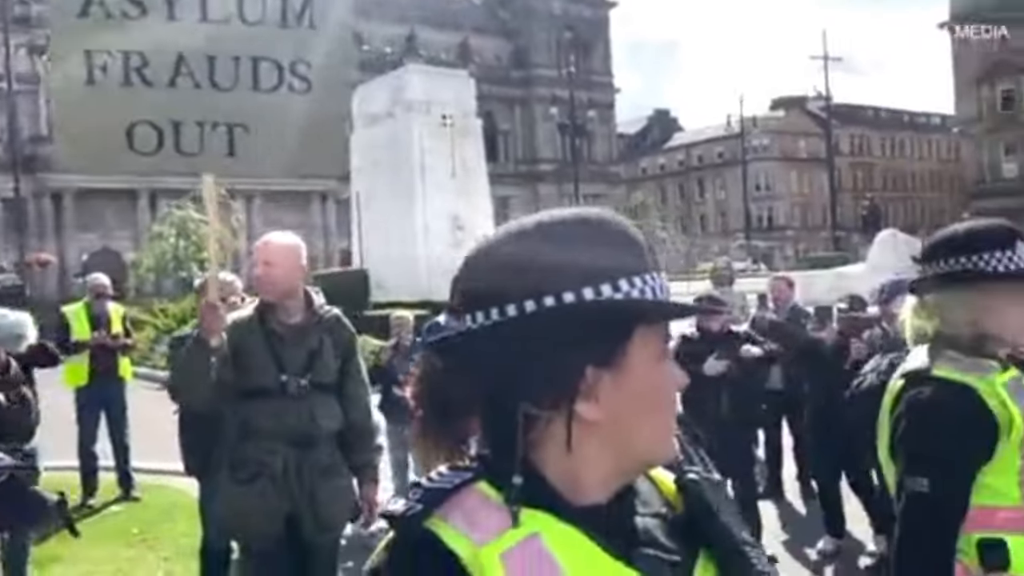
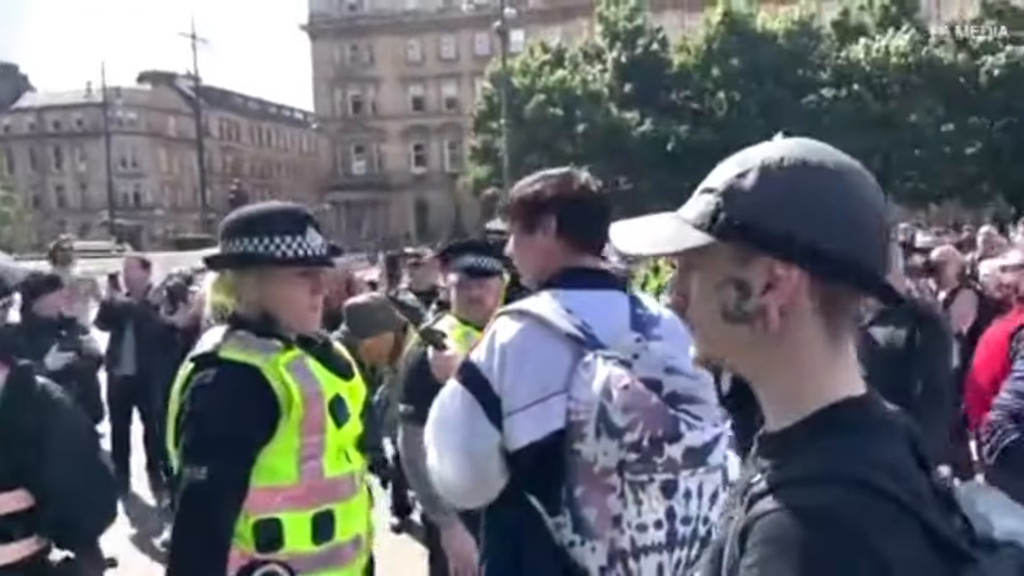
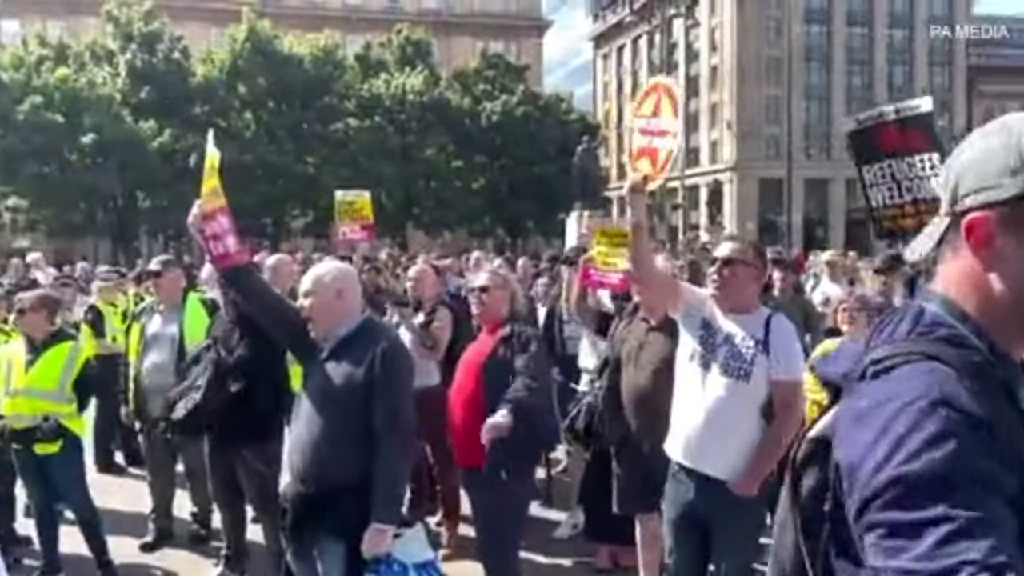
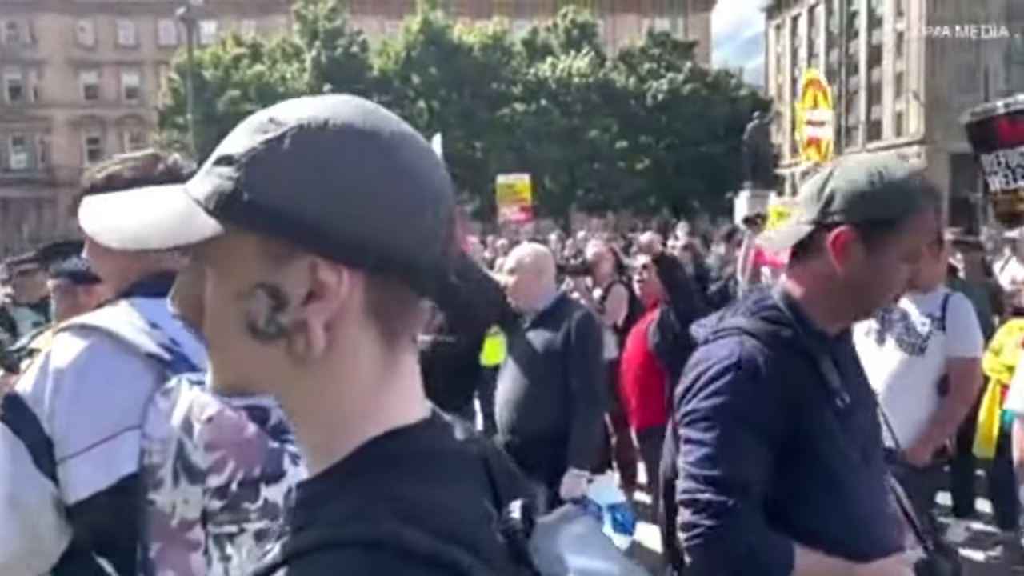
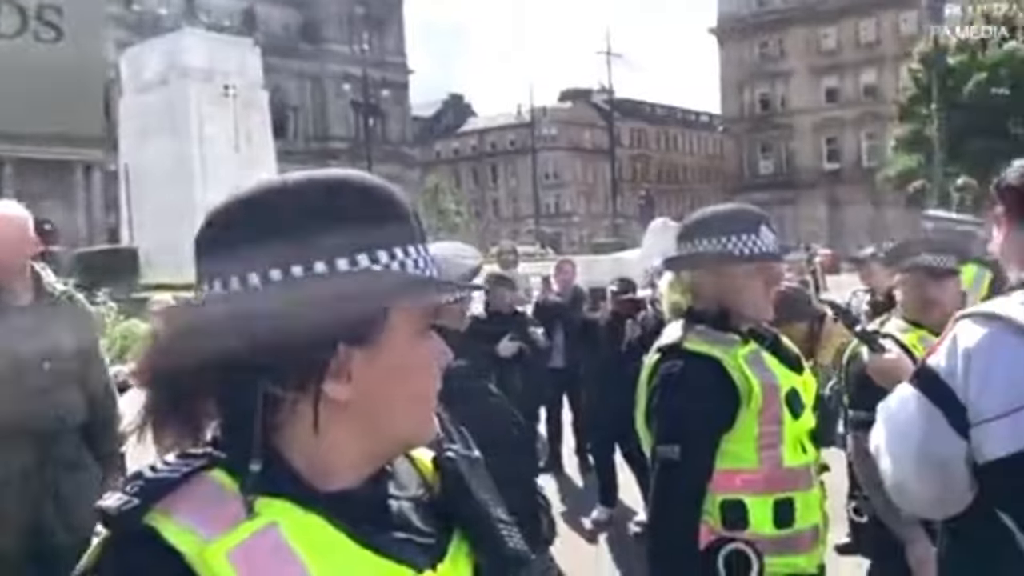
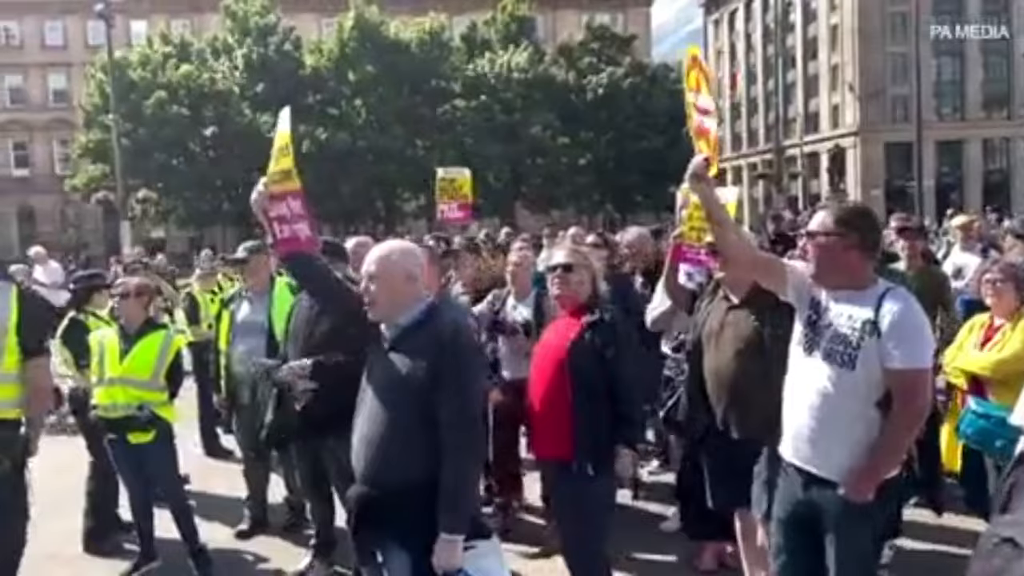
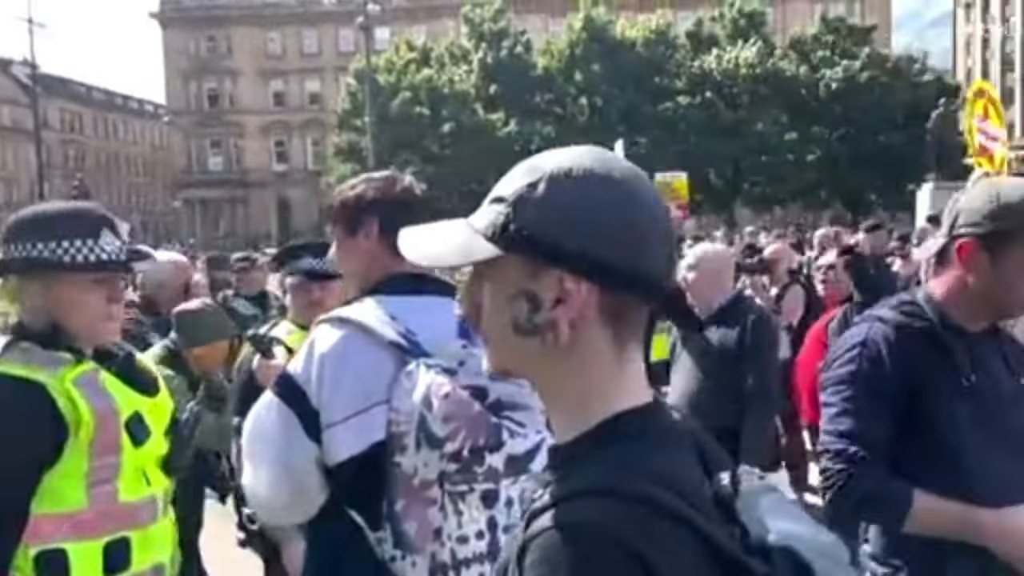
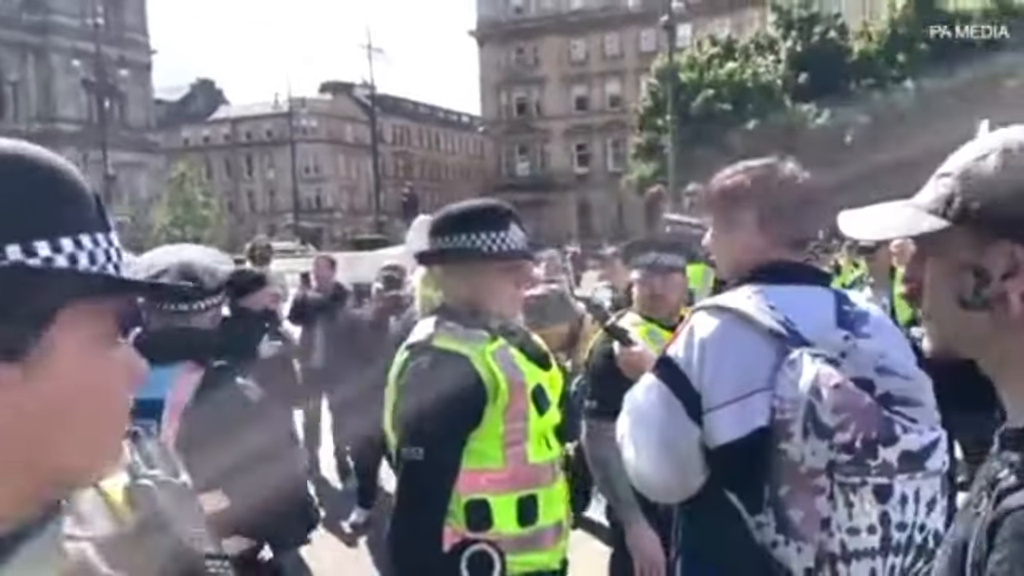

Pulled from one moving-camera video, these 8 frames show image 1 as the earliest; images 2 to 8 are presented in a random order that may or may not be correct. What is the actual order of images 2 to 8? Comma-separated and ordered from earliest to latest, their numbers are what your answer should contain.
5, 8, 2, 7, 4, 3, 6
